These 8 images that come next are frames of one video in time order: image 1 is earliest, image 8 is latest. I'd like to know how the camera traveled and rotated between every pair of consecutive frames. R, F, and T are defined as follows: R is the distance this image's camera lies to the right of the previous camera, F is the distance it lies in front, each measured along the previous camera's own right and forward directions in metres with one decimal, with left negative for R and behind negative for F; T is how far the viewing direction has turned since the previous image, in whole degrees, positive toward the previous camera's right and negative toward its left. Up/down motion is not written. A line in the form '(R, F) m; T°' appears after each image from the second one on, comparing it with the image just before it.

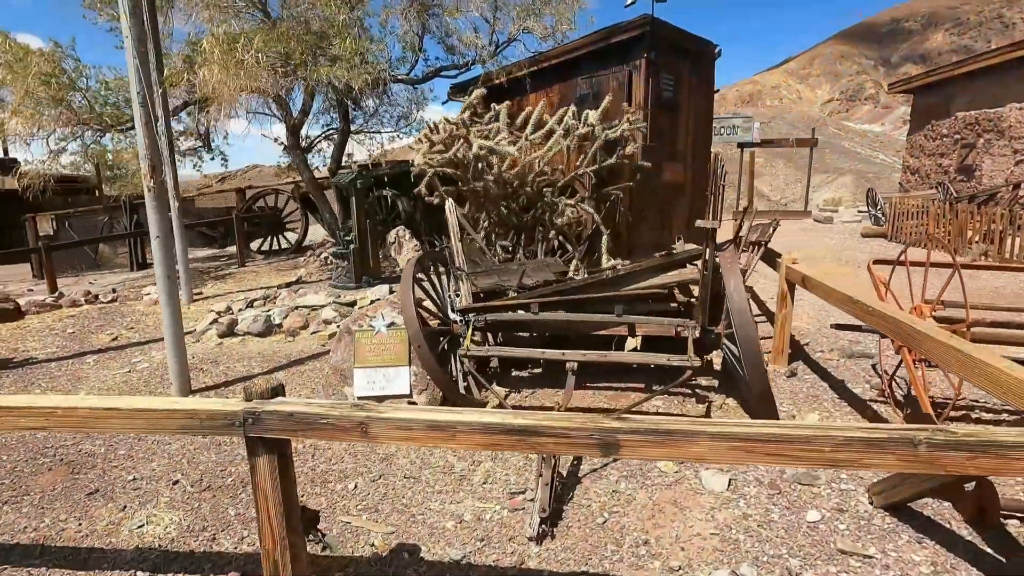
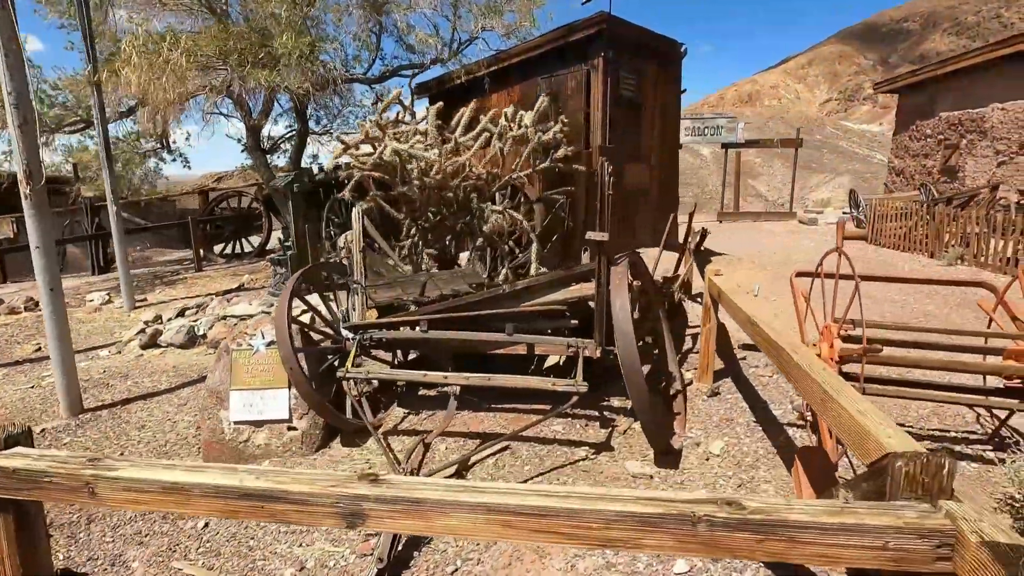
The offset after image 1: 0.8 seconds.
(+0.8, +0.3) m; 0°
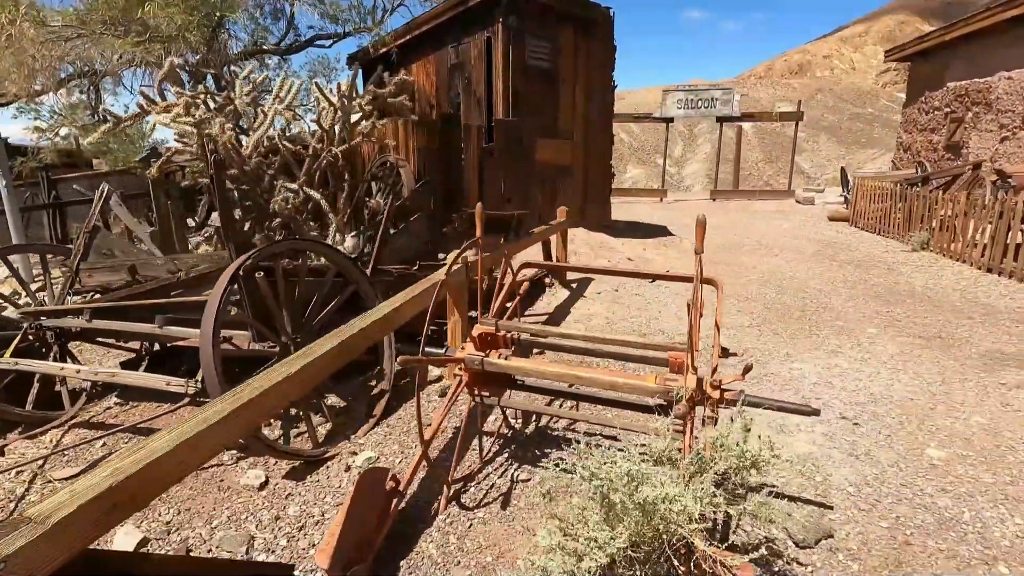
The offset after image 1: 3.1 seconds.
(+2.3, +0.4) m; -4°
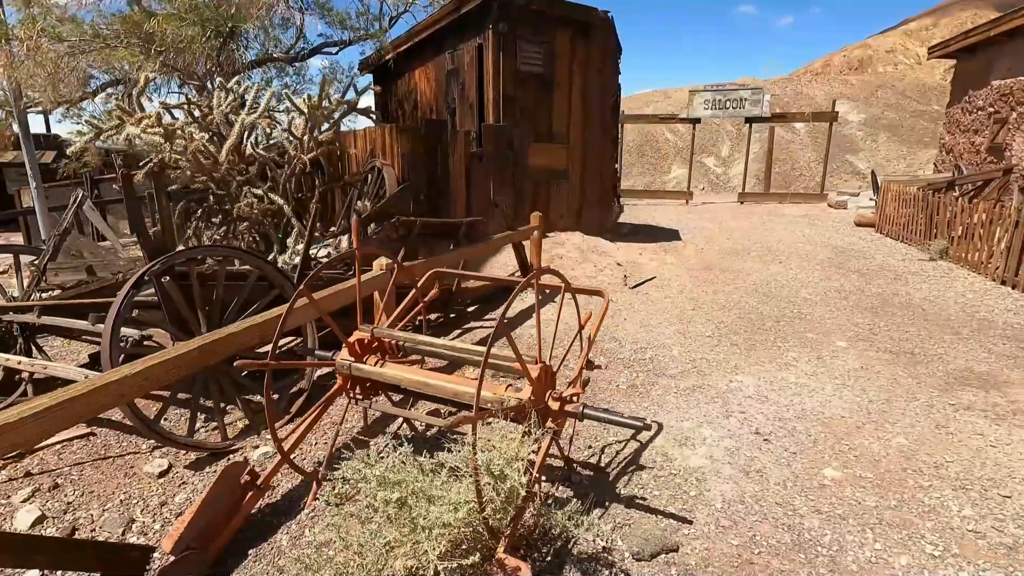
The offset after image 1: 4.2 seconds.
(+0.9, -0.1) m; -4°
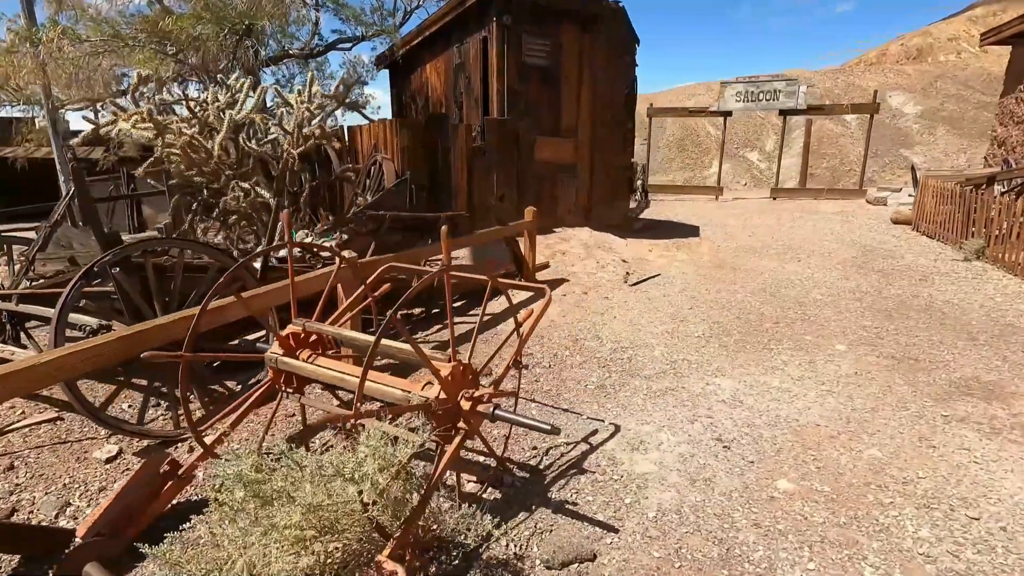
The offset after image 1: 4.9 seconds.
(+0.6, +0.1) m; -4°
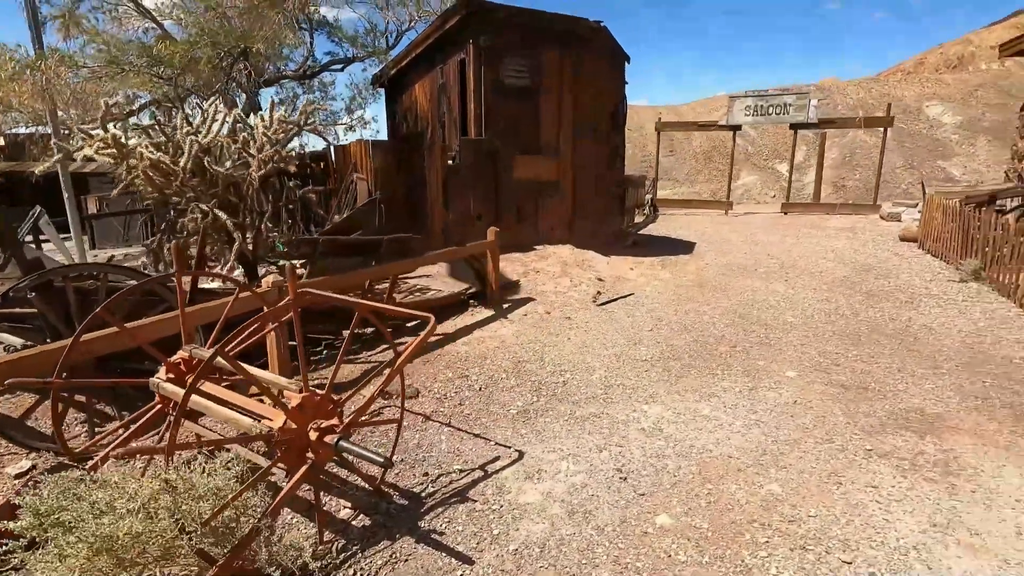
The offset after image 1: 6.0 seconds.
(+0.8, 0.0) m; -3°
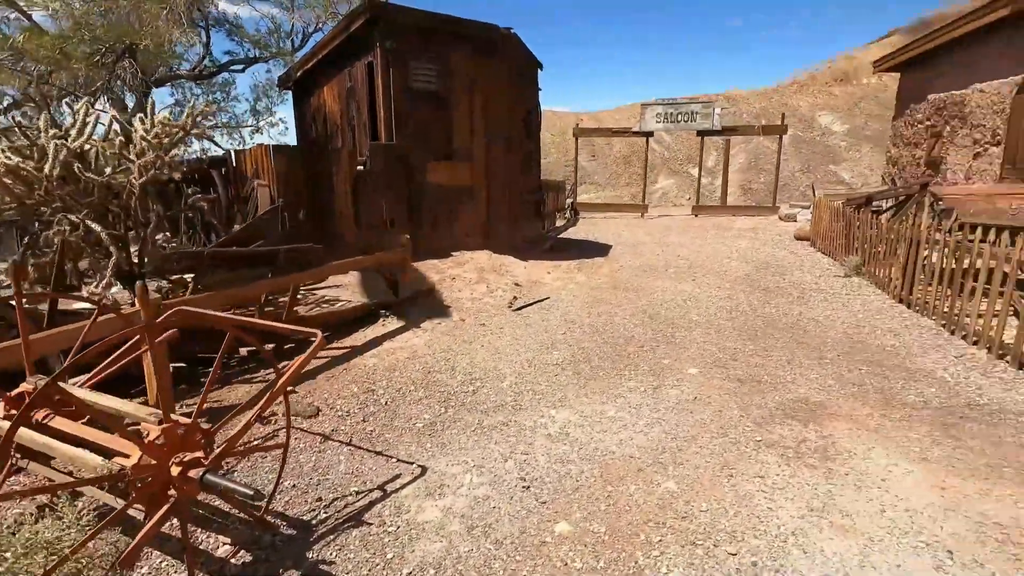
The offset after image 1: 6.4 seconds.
(+0.2, 0.0) m; +7°
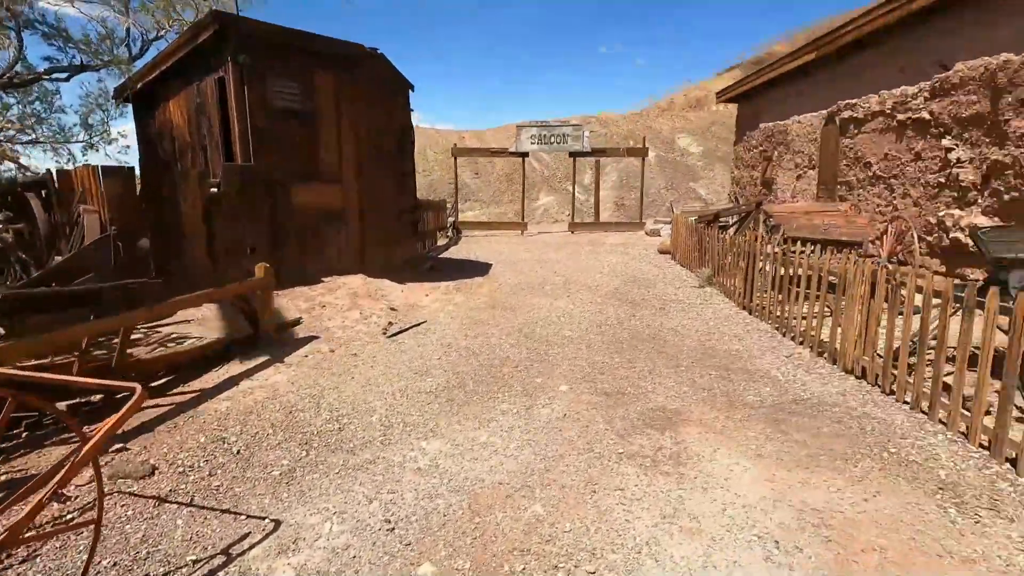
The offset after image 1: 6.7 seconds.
(+0.2, 0.0) m; +12°
